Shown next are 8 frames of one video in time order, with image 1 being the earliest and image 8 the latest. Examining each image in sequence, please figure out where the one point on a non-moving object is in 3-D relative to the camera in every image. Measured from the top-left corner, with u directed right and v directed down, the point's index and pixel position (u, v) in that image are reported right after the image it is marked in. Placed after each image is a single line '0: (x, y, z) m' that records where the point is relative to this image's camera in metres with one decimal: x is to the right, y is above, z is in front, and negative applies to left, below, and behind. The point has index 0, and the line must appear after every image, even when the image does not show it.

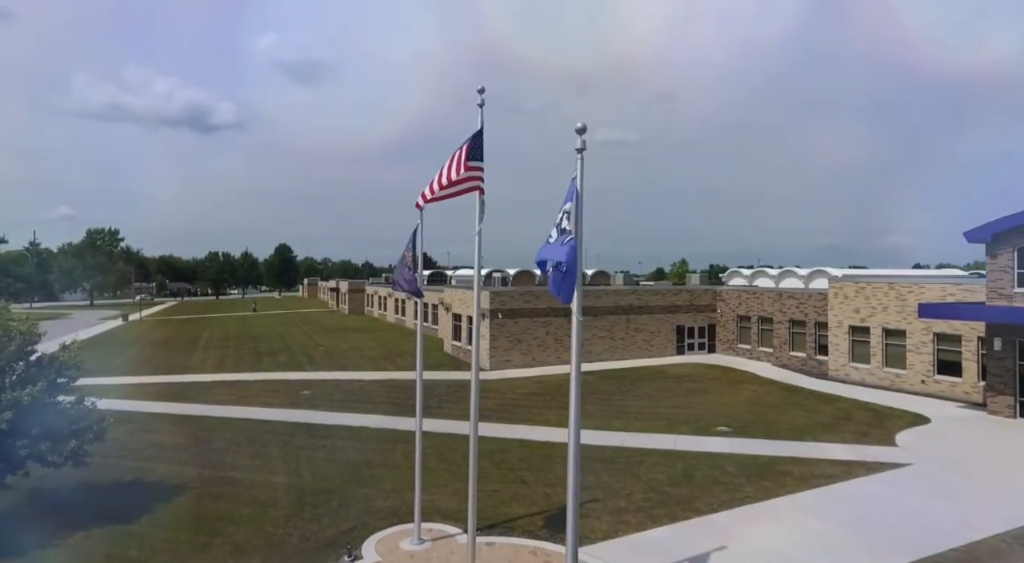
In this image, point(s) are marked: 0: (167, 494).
0: (-7.0, -4.3, +13.5) m
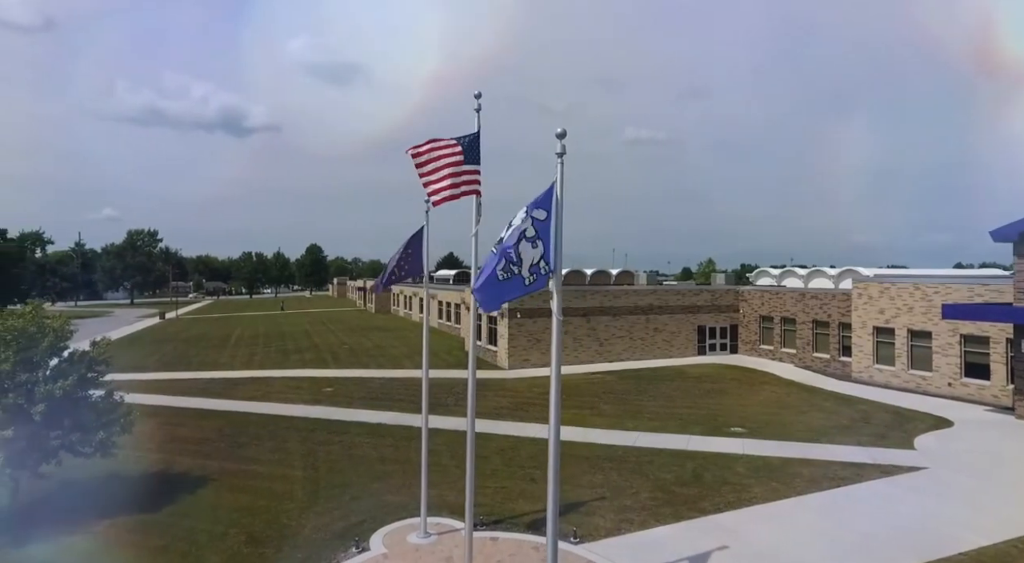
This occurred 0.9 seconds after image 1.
0: (-6.9, -4.4, +14.2) m
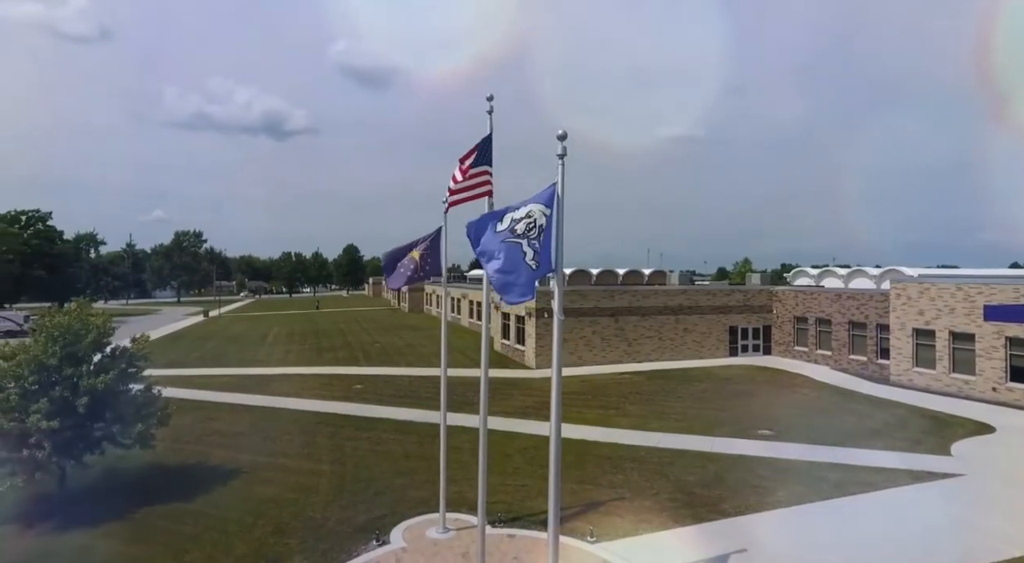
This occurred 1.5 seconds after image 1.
0: (-6.4, -4.3, +14.8) m
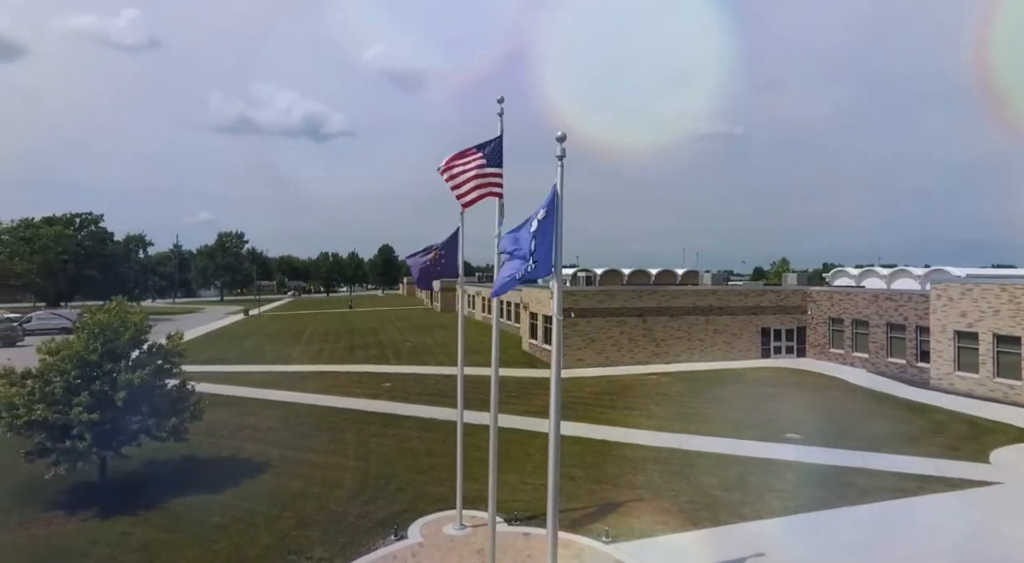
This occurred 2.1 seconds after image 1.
0: (-6.0, -4.3, +15.3) m
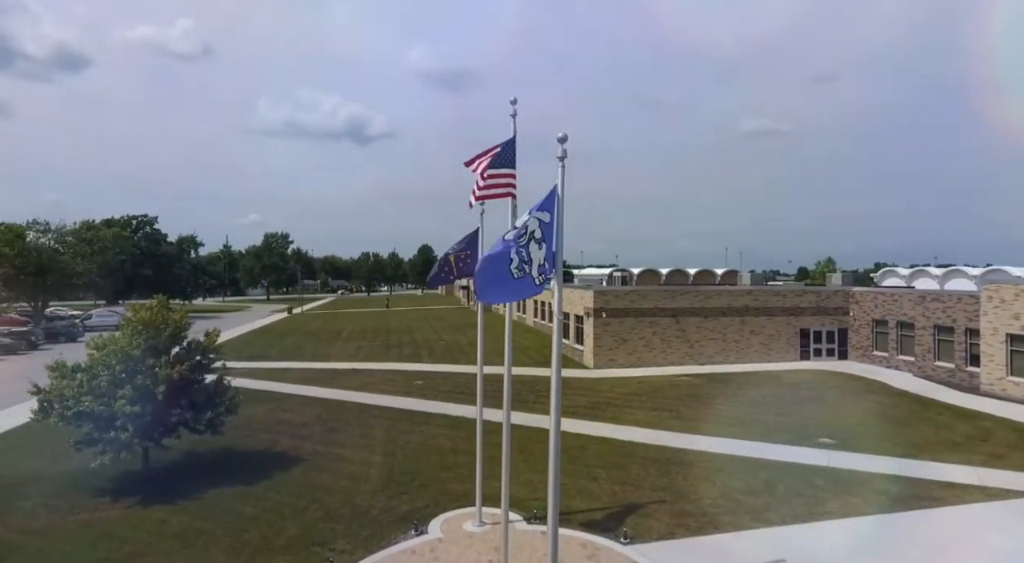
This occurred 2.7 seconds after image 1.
0: (-5.4, -4.3, +15.8) m
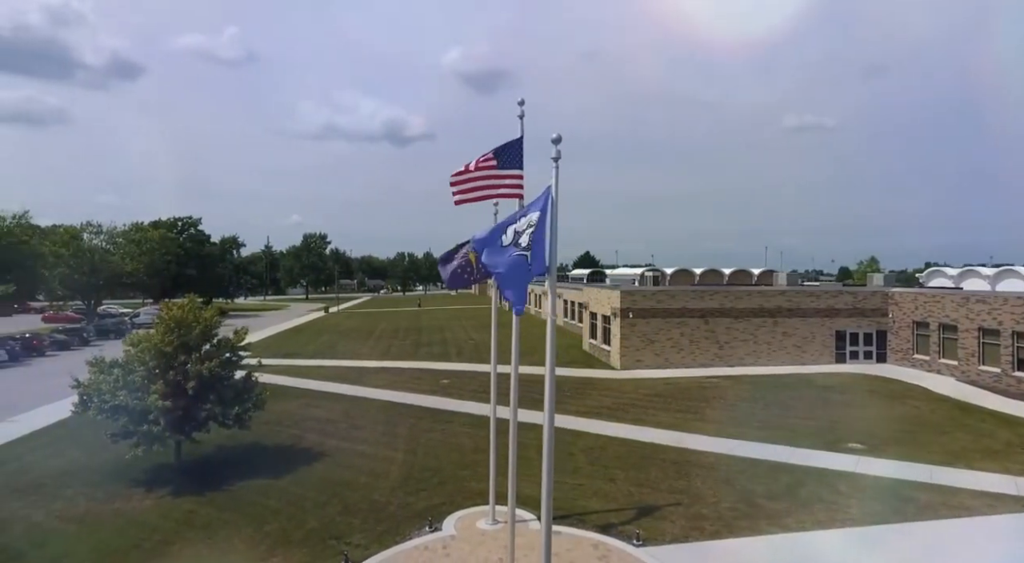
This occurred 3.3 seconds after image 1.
0: (-4.9, -4.3, +16.2) m
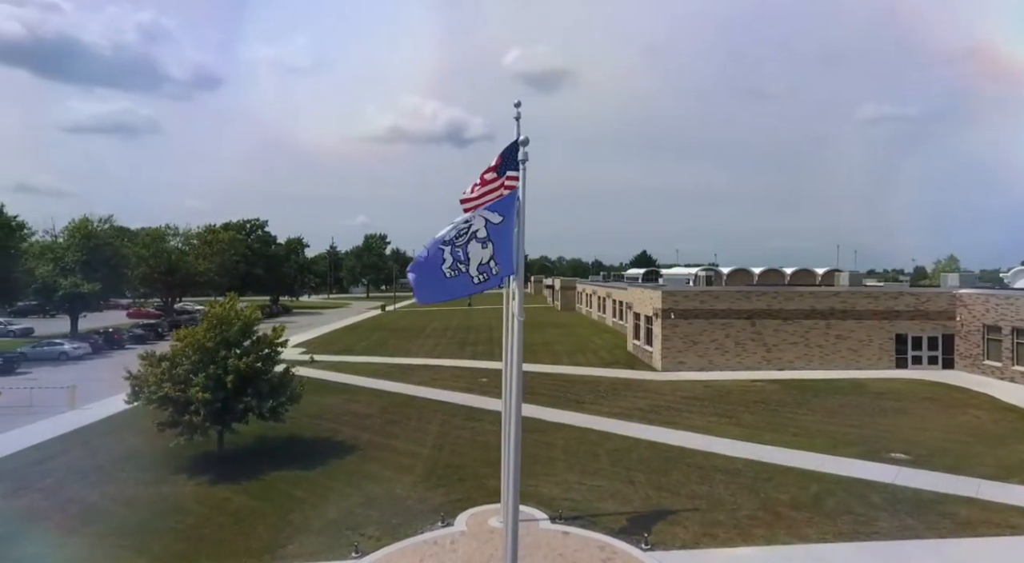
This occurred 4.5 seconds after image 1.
0: (-4.3, -4.3, +16.8) m
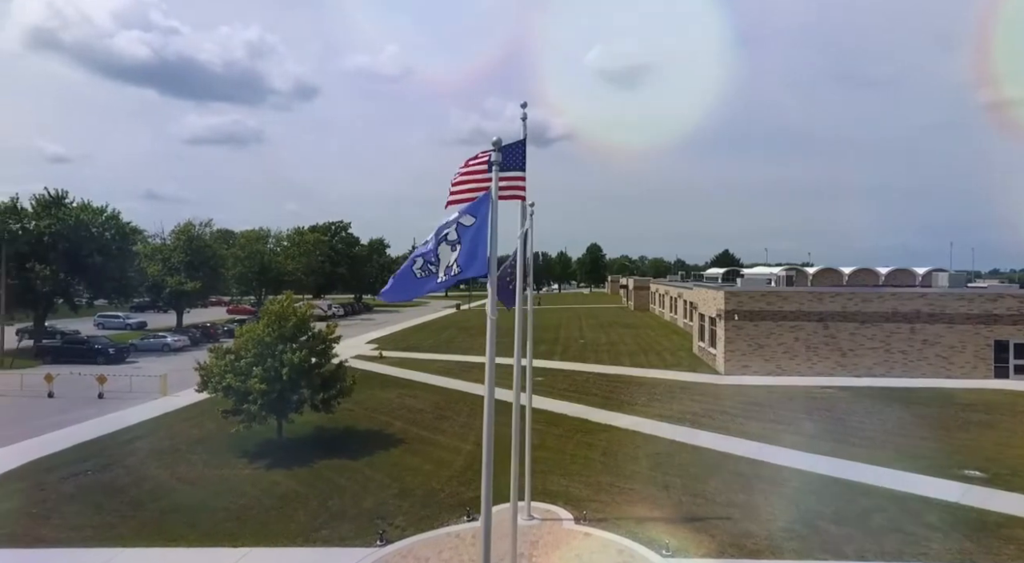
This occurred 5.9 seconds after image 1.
0: (-3.2, -4.3, +17.3) m
